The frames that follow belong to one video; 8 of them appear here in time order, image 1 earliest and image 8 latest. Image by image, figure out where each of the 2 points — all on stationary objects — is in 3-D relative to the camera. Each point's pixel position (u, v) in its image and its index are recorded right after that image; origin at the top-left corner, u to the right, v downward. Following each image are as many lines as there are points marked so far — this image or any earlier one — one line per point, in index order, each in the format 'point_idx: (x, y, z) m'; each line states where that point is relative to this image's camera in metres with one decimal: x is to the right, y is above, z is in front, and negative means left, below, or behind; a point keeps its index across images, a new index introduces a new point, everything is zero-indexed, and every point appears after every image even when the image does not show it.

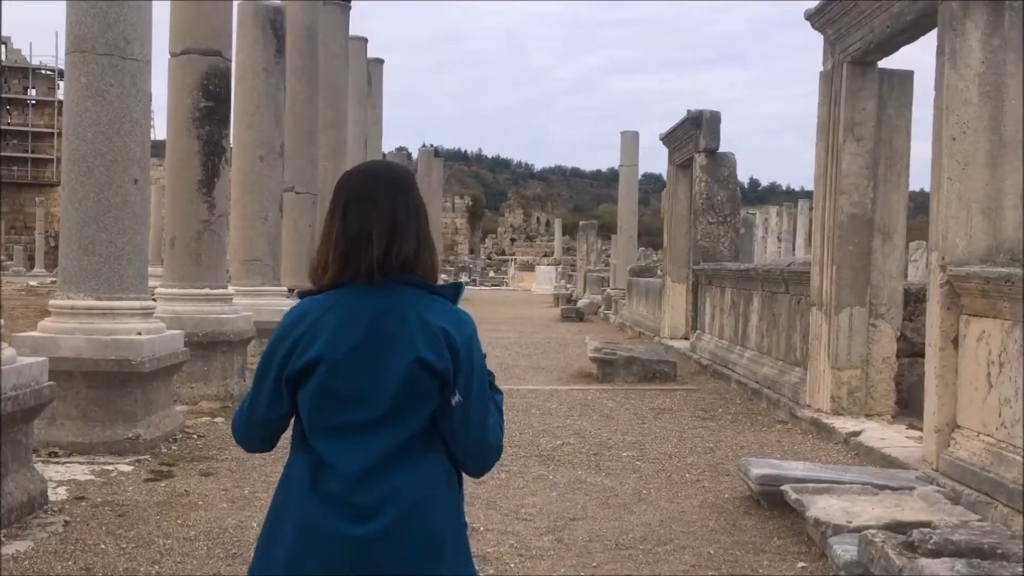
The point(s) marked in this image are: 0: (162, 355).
0: (-2.0, -0.4, +5.7) m
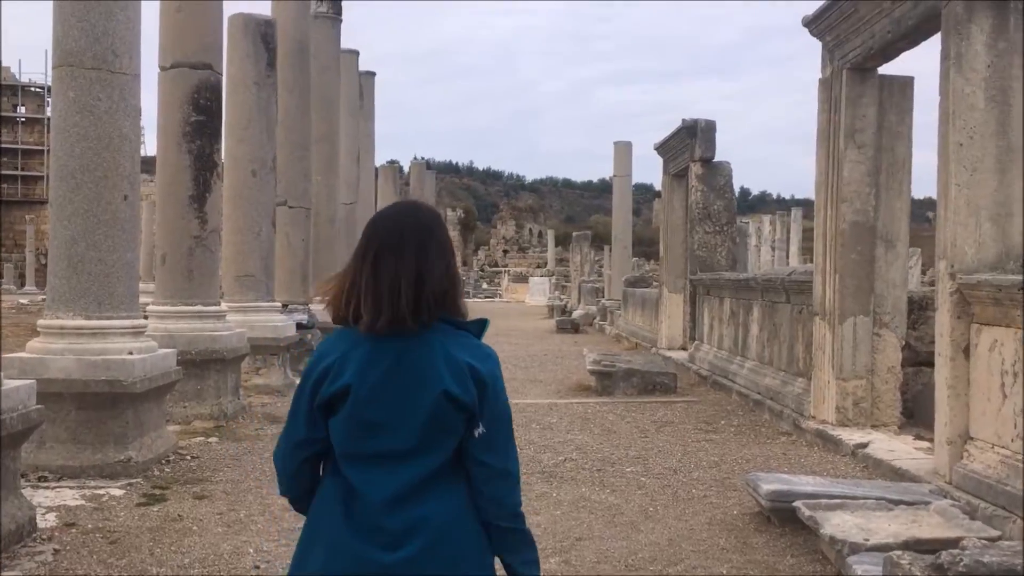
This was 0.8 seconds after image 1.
0: (-2.0, -0.5, +5.5) m
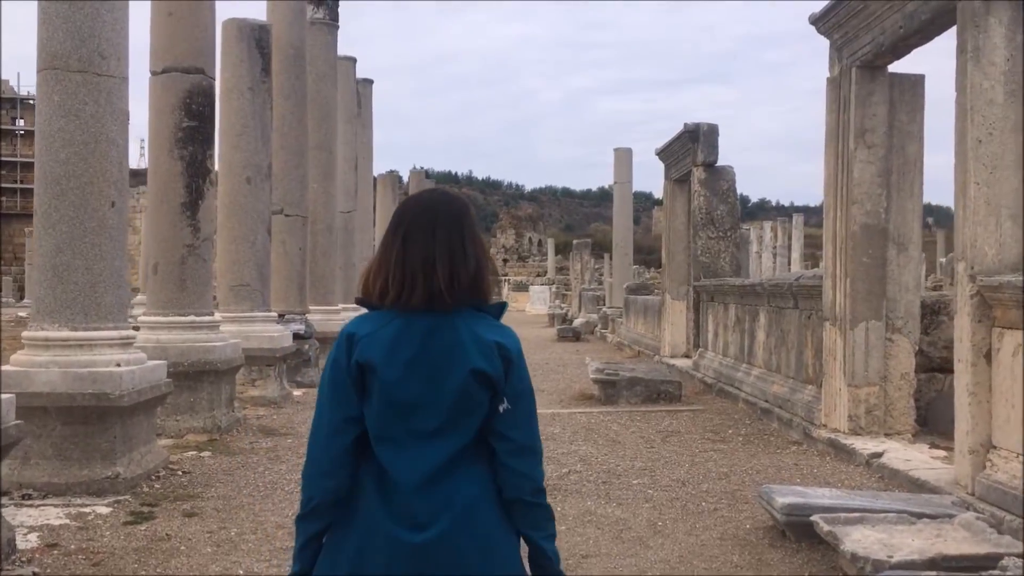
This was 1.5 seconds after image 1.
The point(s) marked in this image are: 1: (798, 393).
0: (-2.0, -0.5, +5.3) m
1: (+2.1, -0.8, +7.3) m
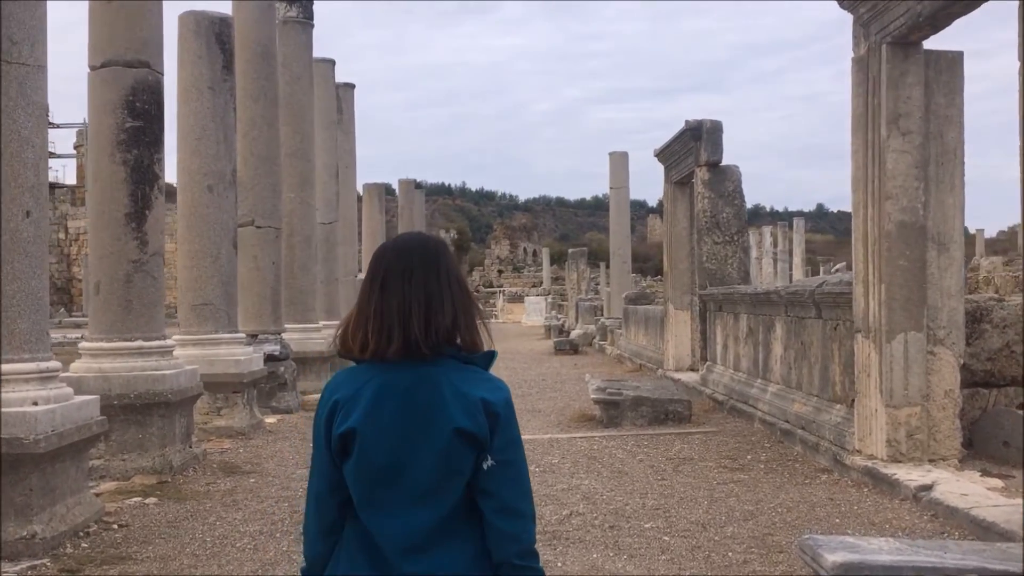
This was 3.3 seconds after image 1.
0: (-2.1, -0.7, +4.5) m
1: (+2.1, -0.8, +6.5) m
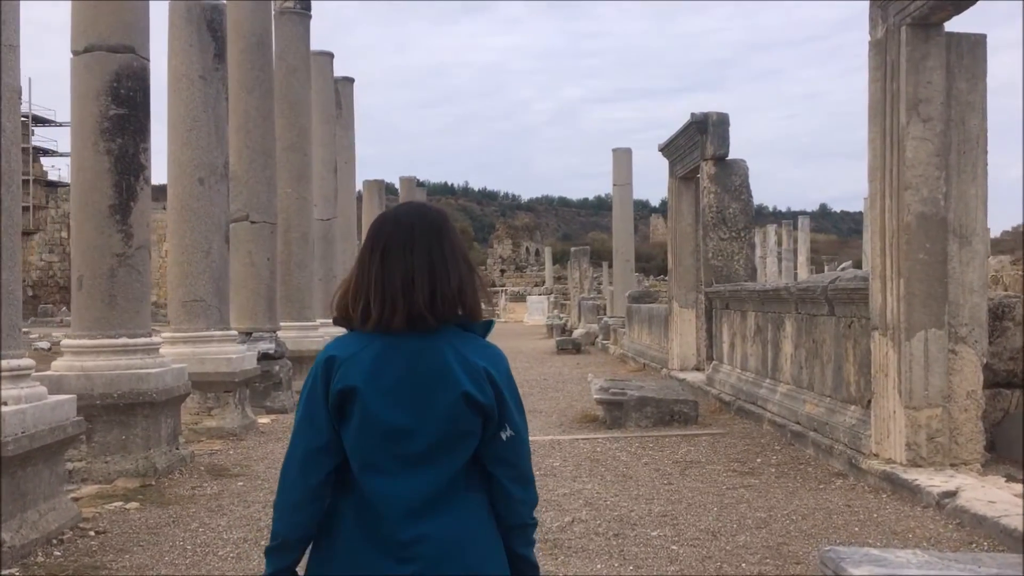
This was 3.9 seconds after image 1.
0: (-2.1, -0.6, +4.3) m
1: (+2.1, -0.8, +6.3) m
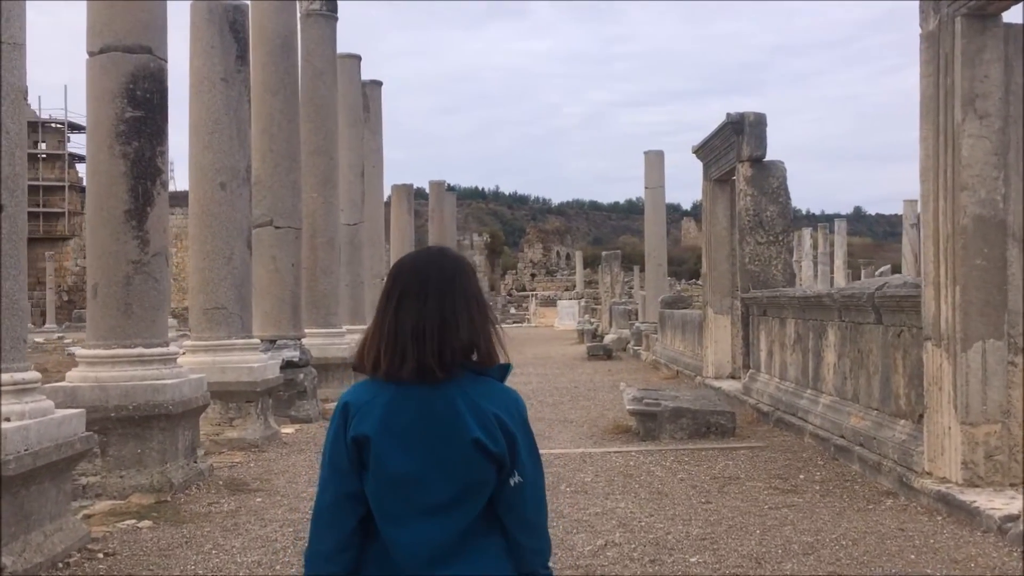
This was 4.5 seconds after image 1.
0: (-1.9, -0.7, +4.1) m
1: (+2.2, -0.8, +5.9) m
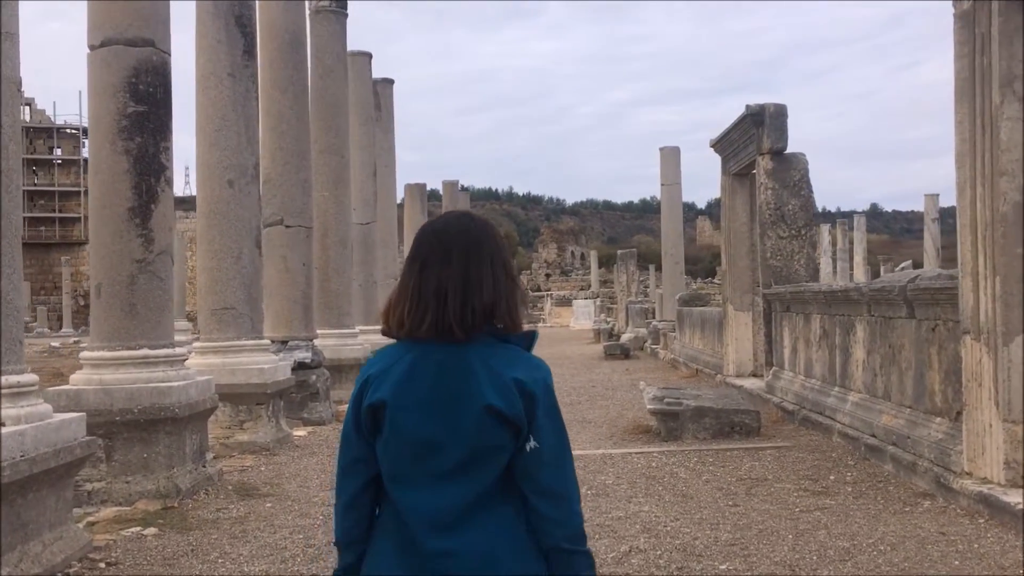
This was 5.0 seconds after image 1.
0: (-1.9, -0.7, +3.9) m
1: (+2.3, -0.8, +5.7) m
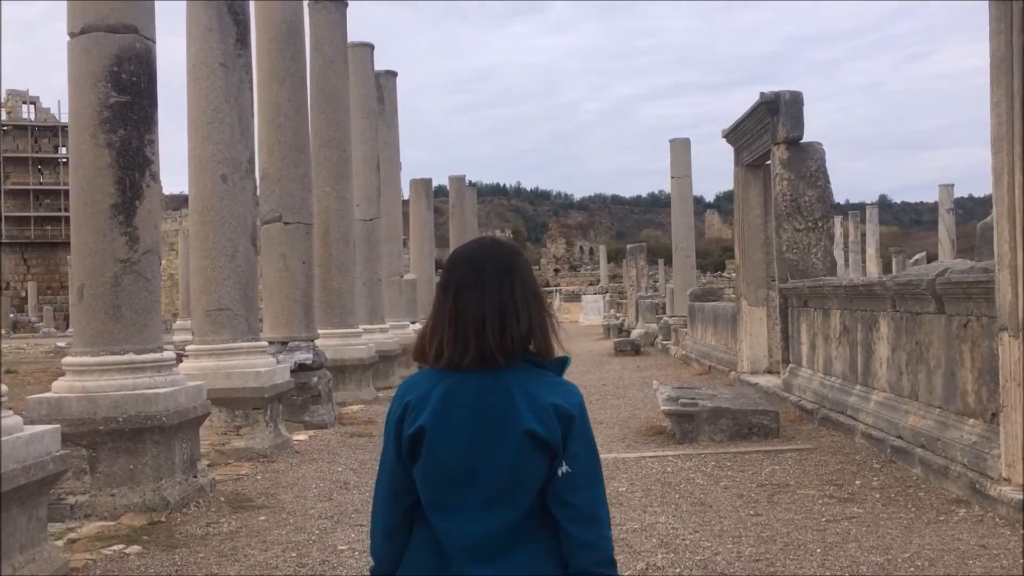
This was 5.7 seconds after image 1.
0: (-1.8, -0.7, +3.6) m
1: (+2.4, -0.8, +5.4) m
